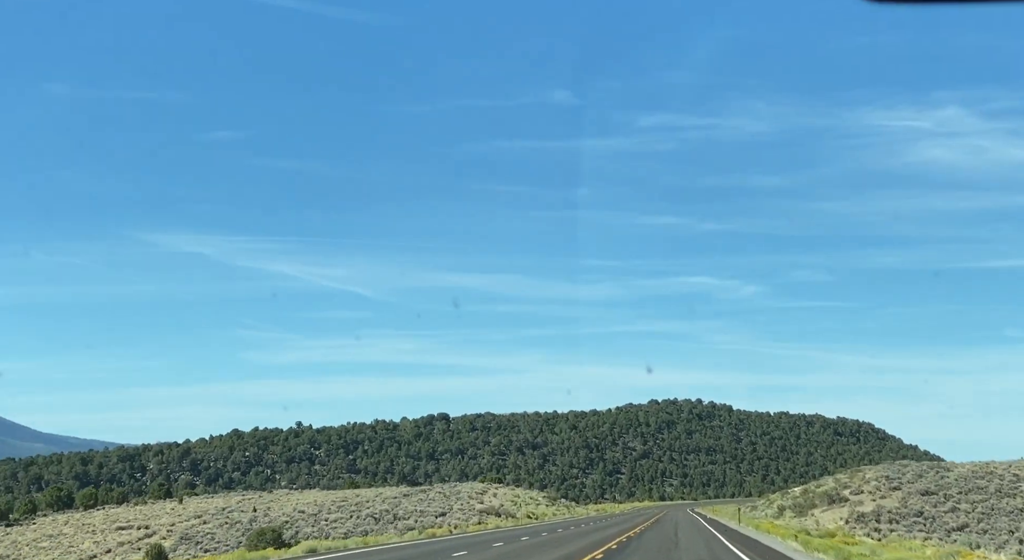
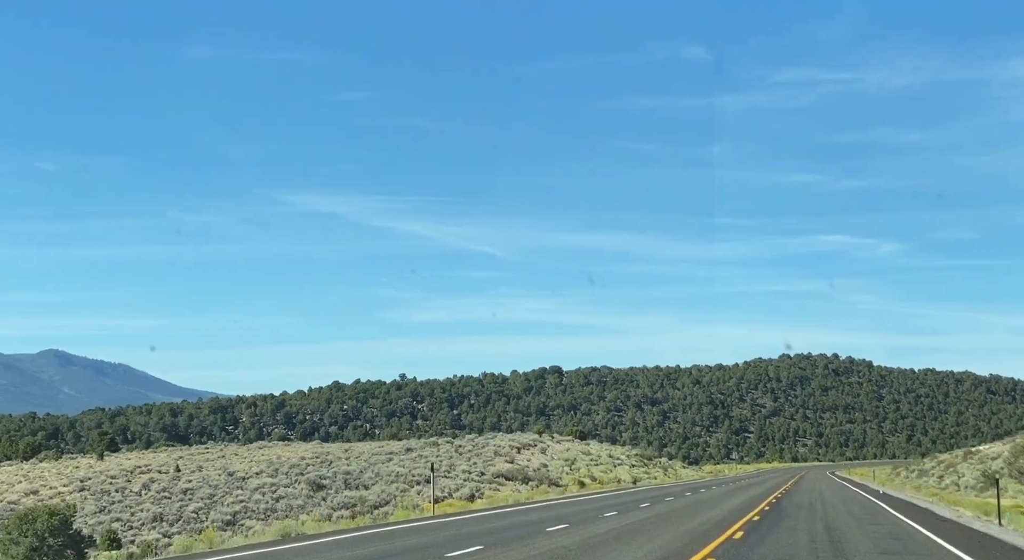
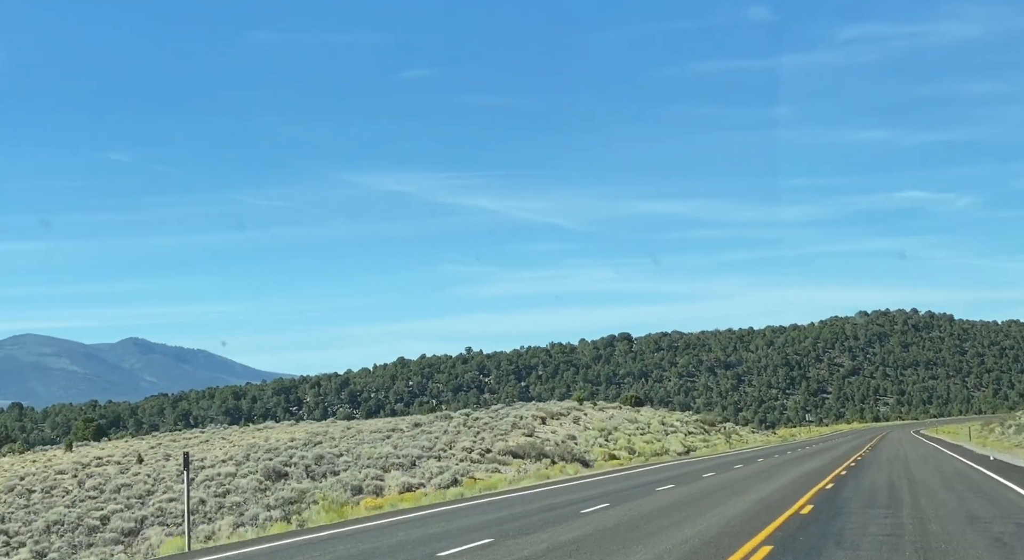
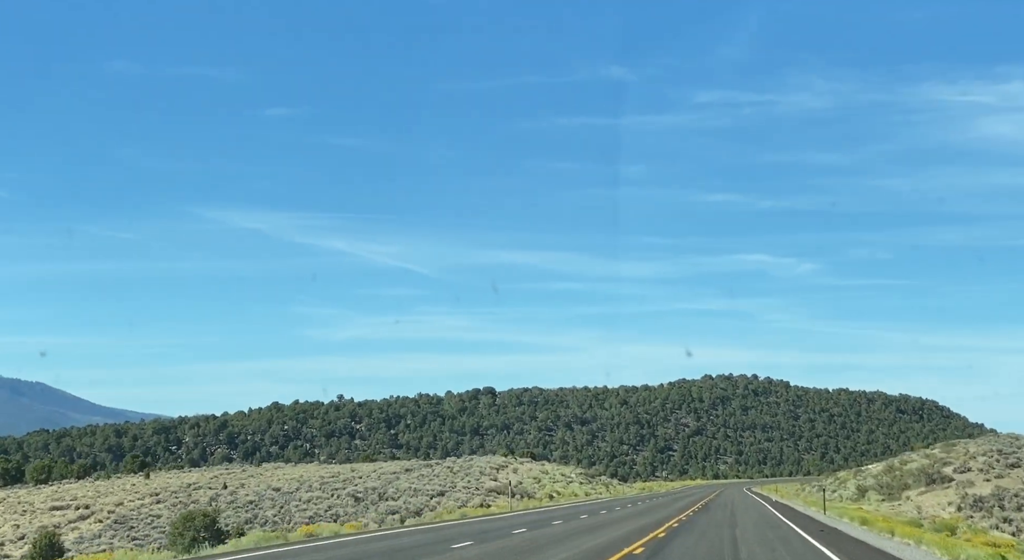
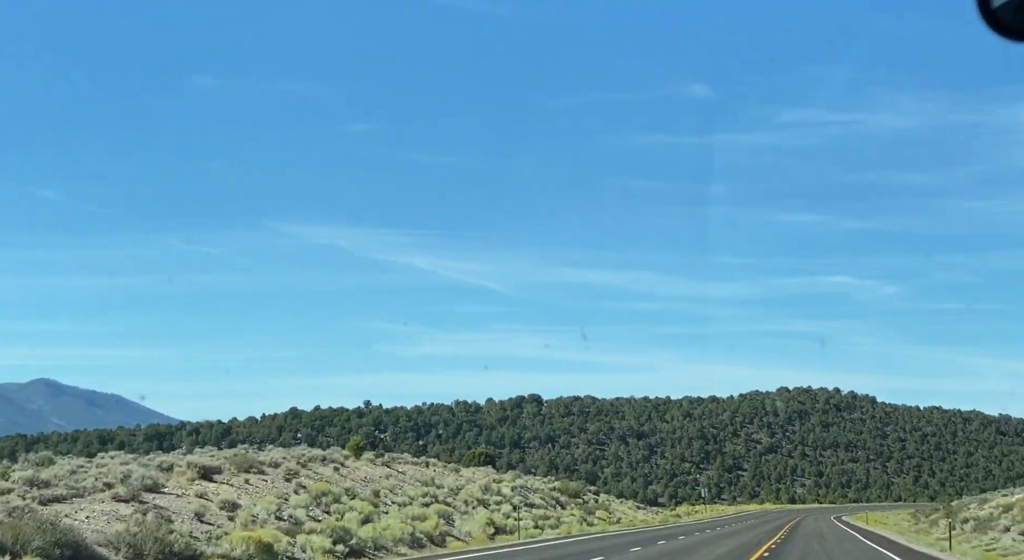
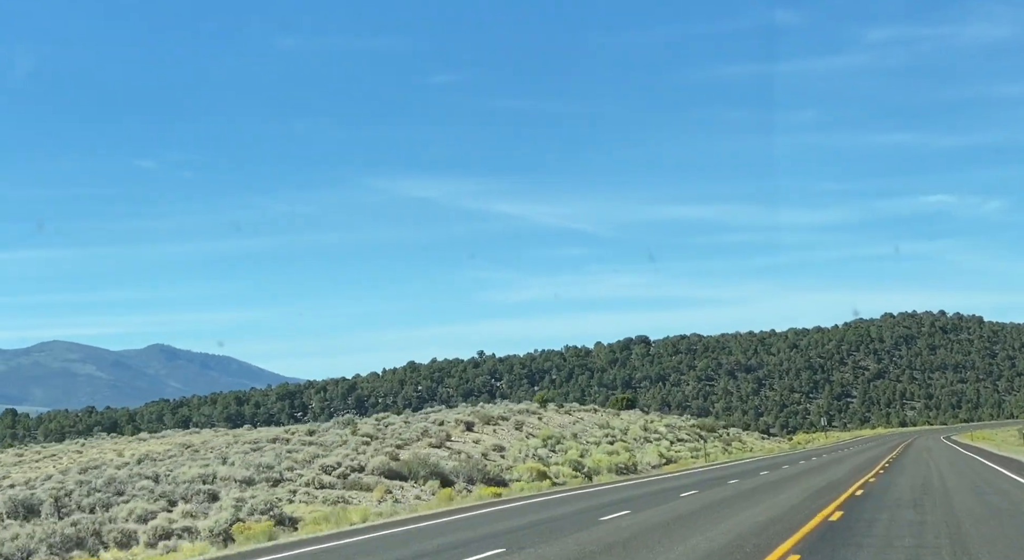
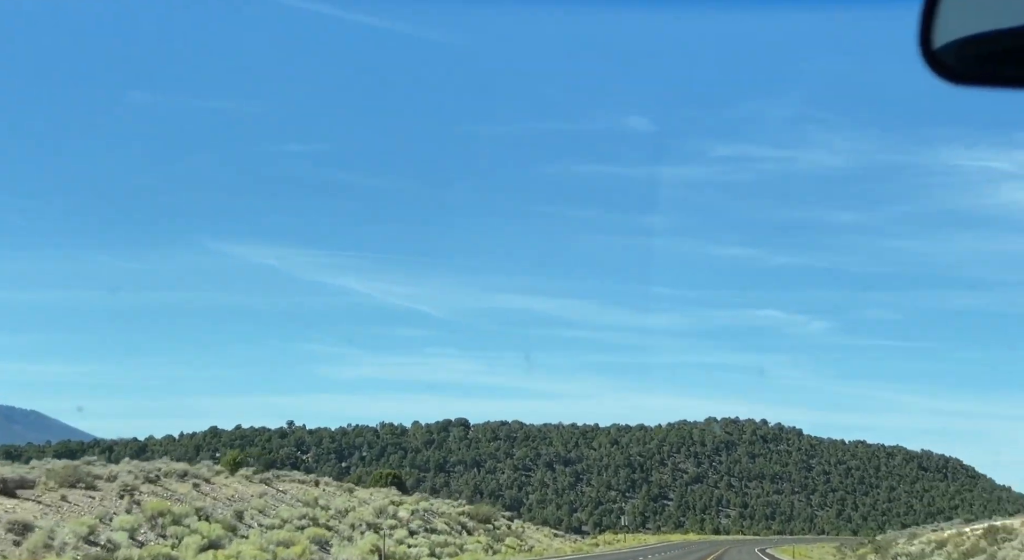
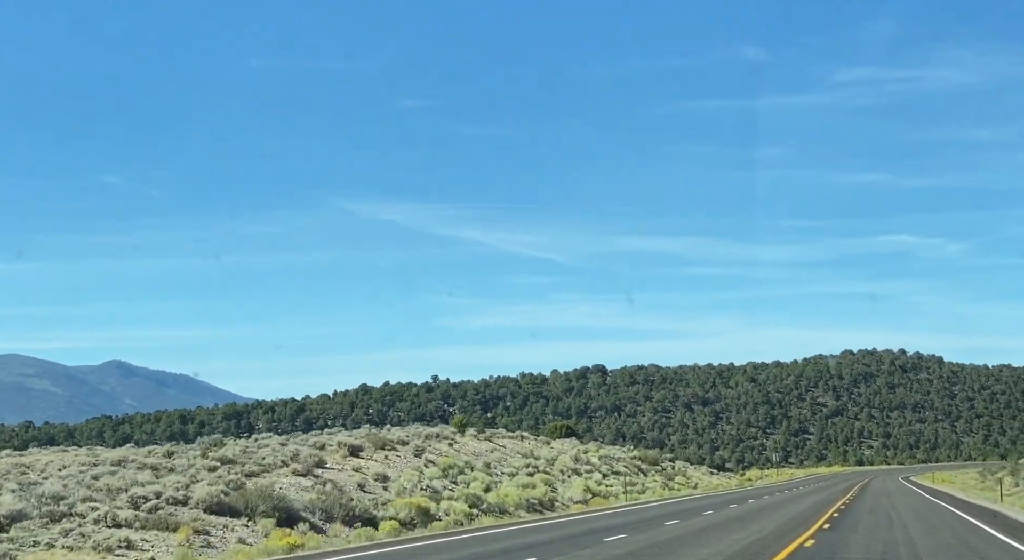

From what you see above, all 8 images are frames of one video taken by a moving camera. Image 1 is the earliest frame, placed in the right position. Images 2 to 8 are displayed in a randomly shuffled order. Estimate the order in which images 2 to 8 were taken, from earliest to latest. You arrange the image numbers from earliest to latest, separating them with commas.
4, 2, 3, 6, 8, 5, 7
